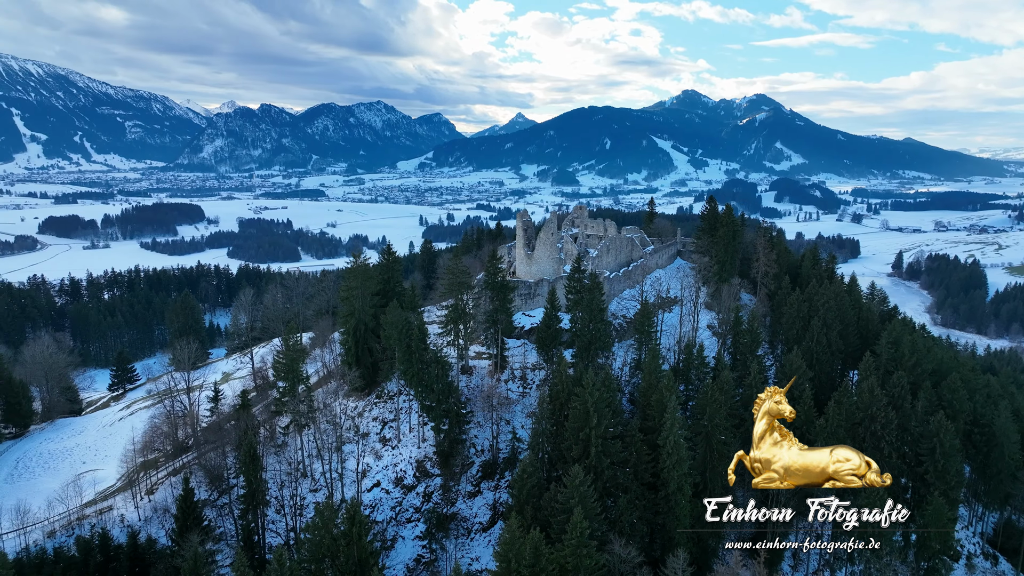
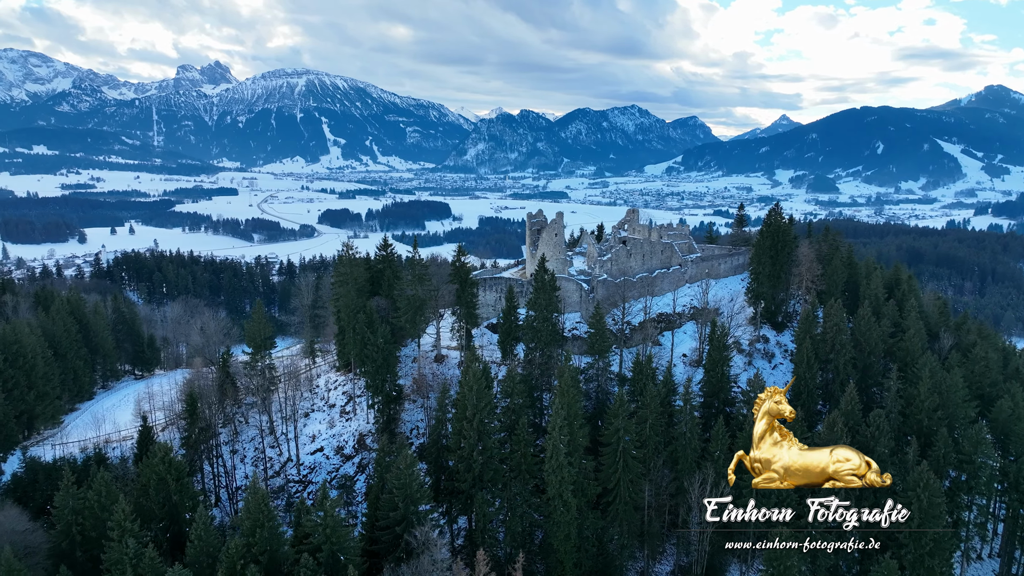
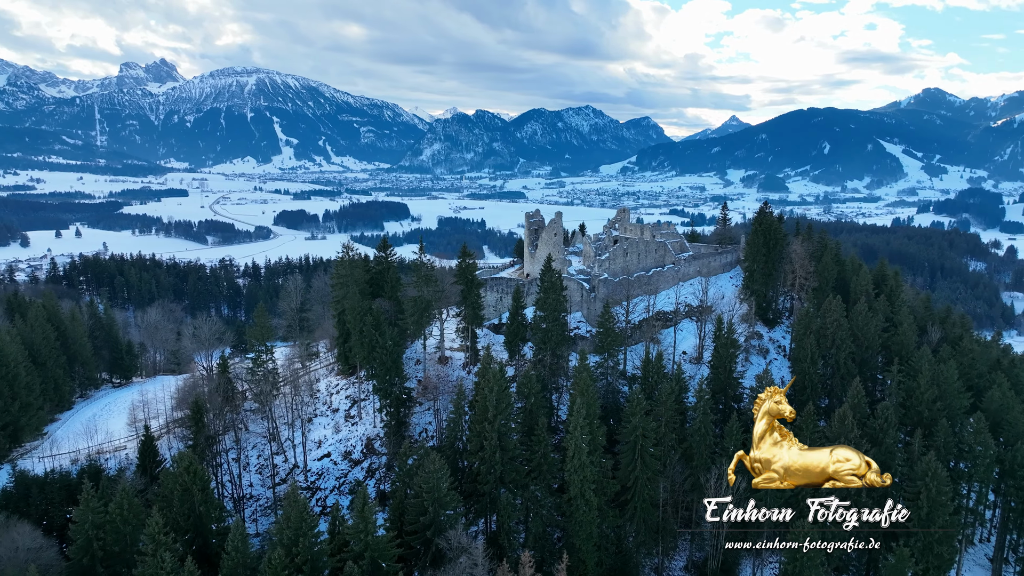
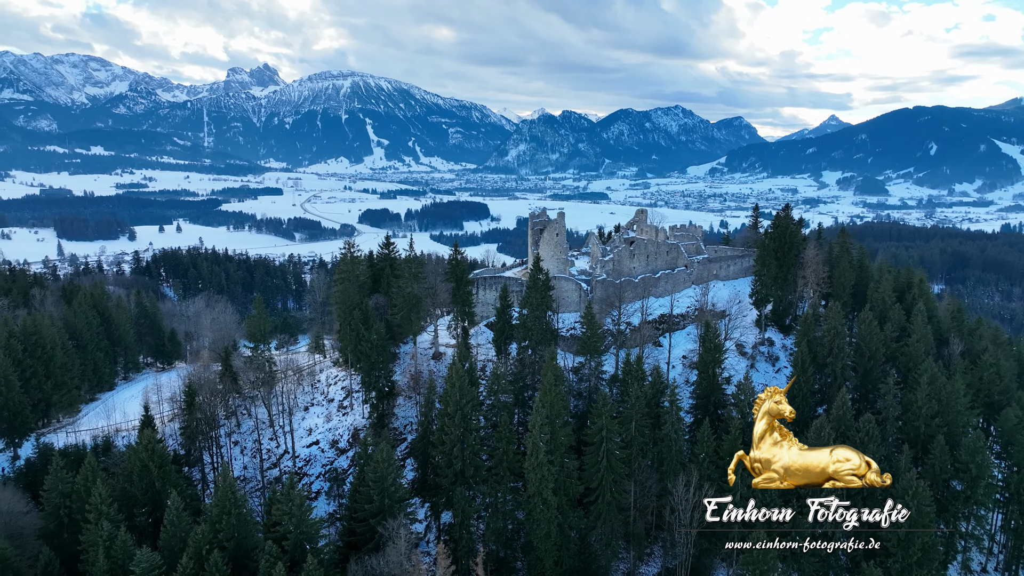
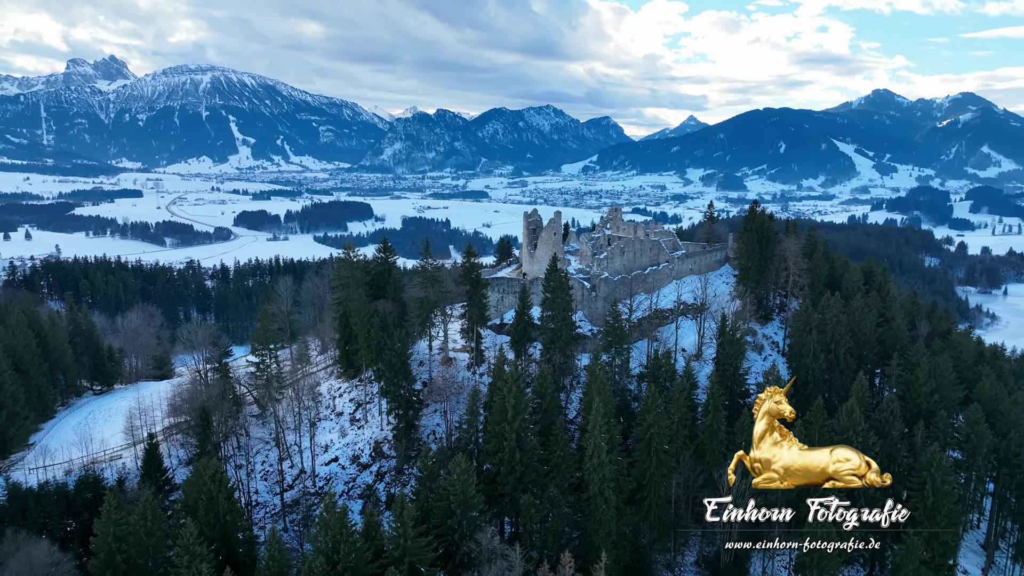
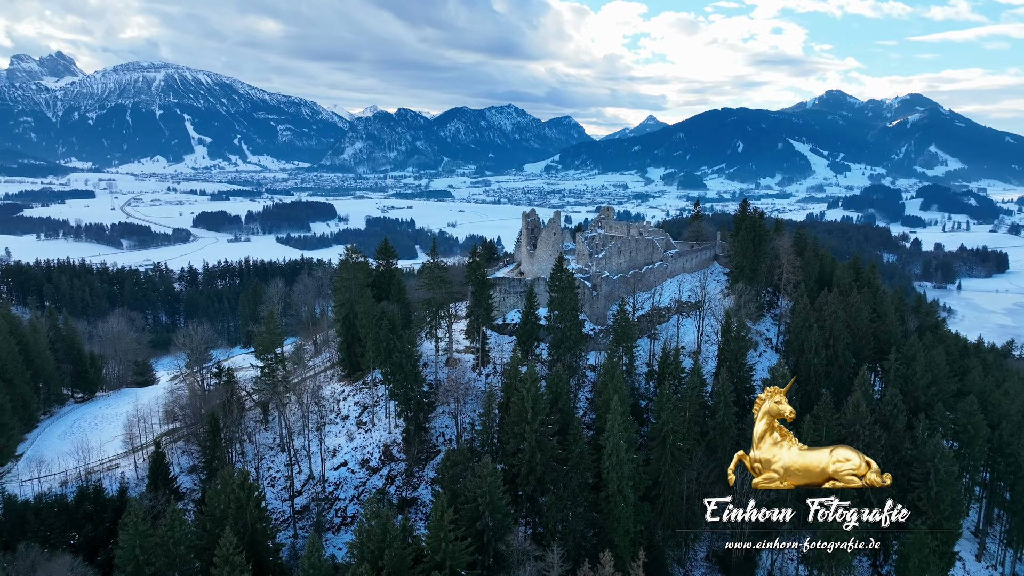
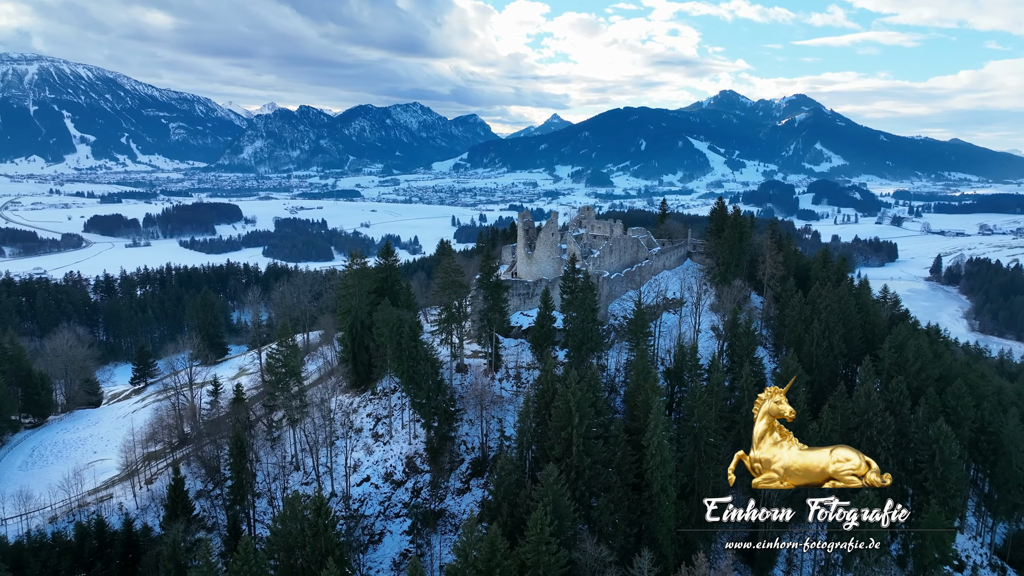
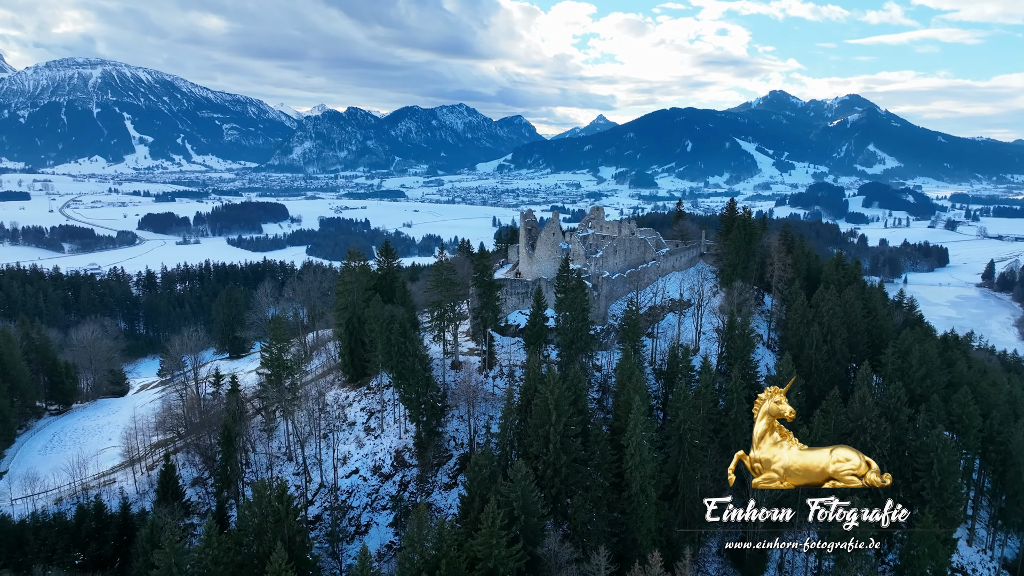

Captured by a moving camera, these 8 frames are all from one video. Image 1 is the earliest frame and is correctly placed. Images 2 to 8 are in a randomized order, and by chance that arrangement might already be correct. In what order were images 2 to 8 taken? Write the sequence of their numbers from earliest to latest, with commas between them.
7, 8, 6, 5, 3, 2, 4
